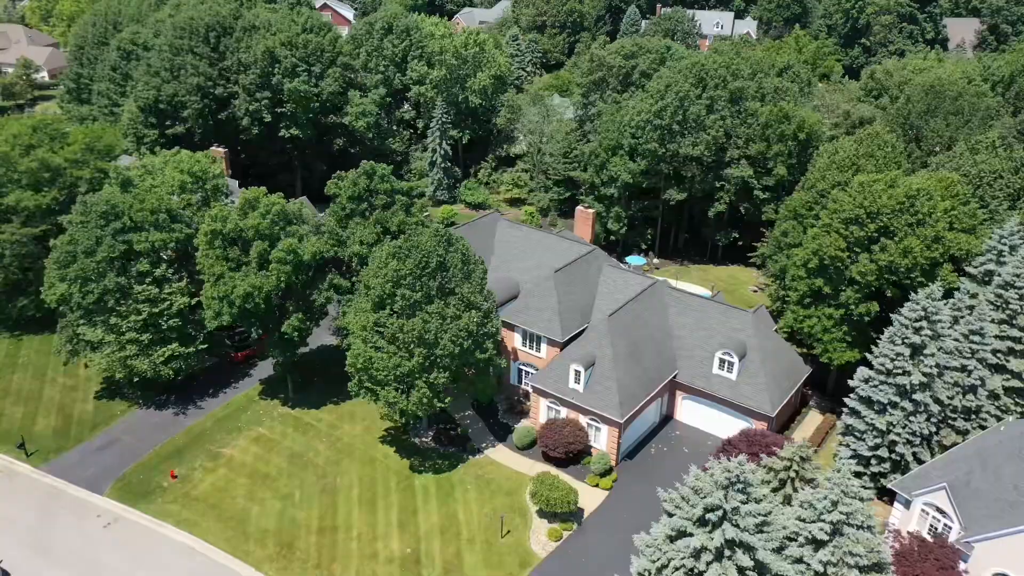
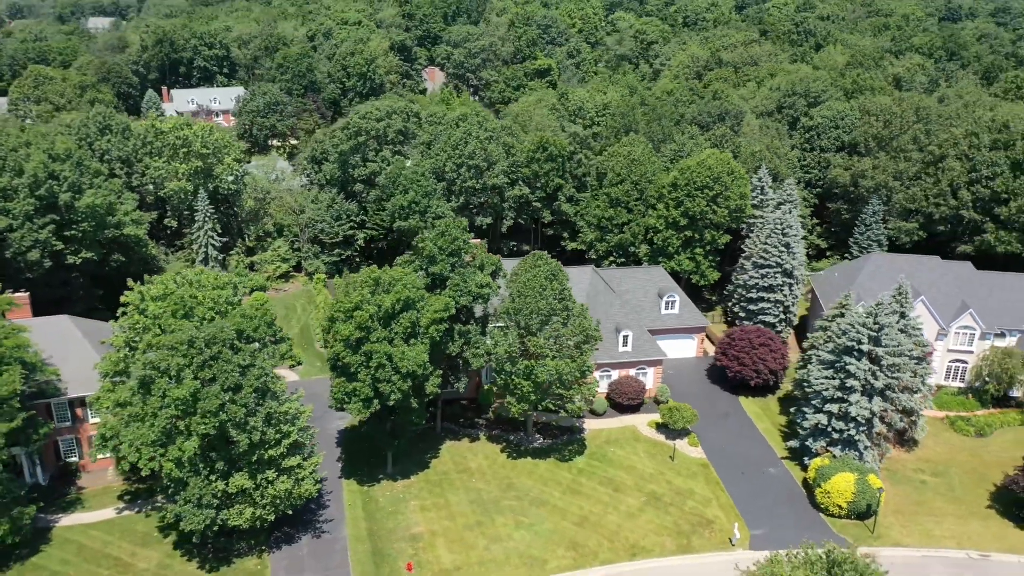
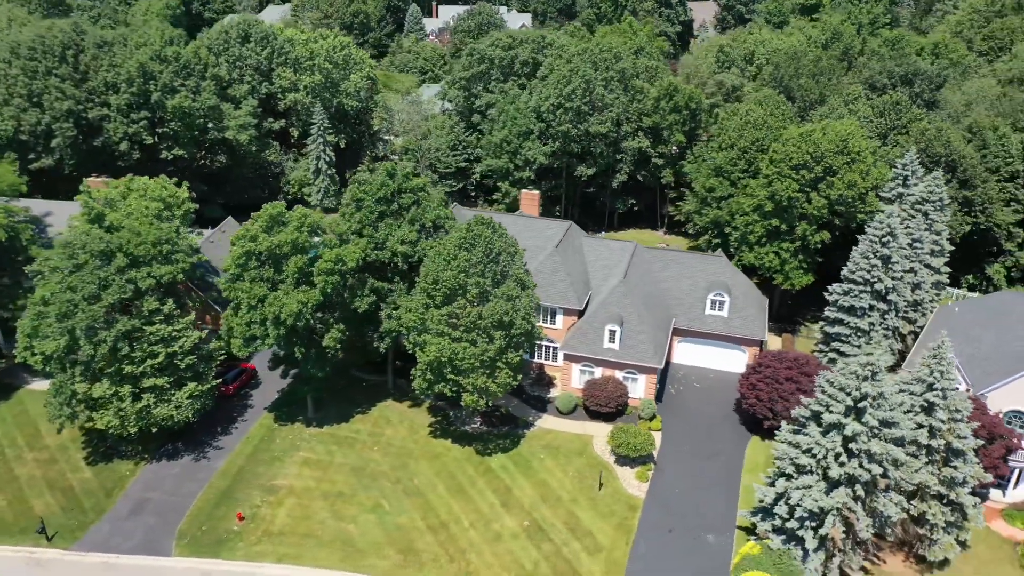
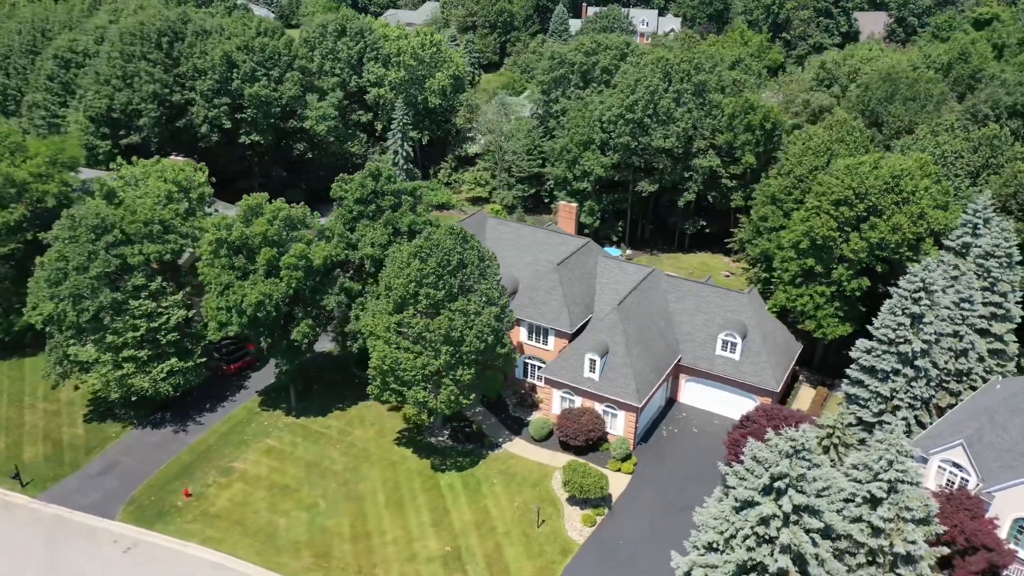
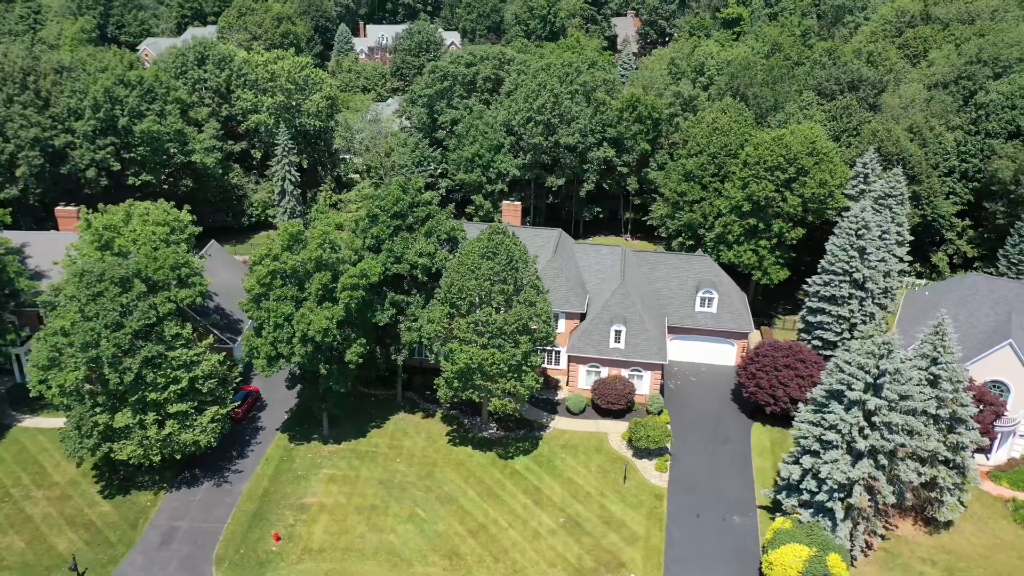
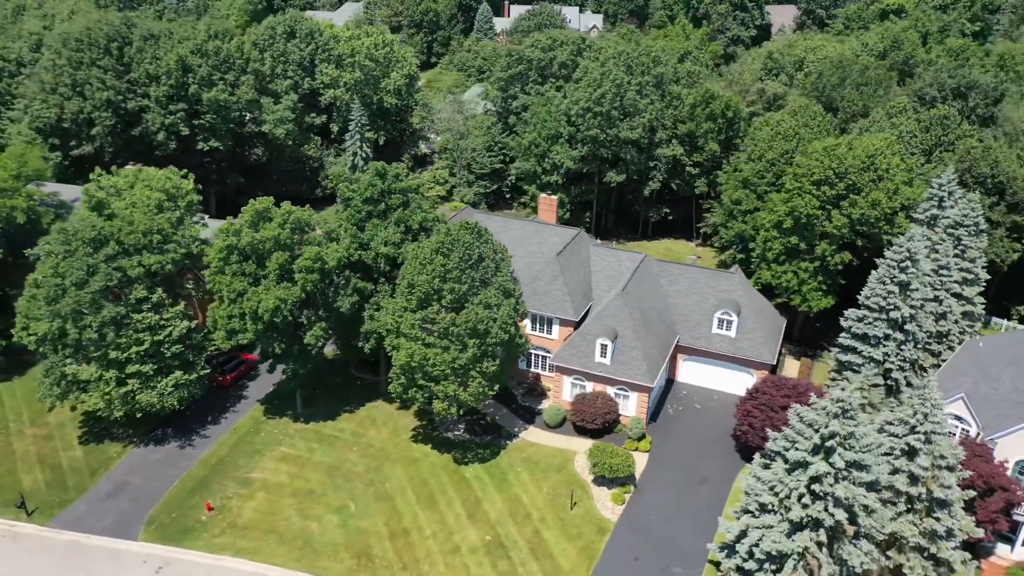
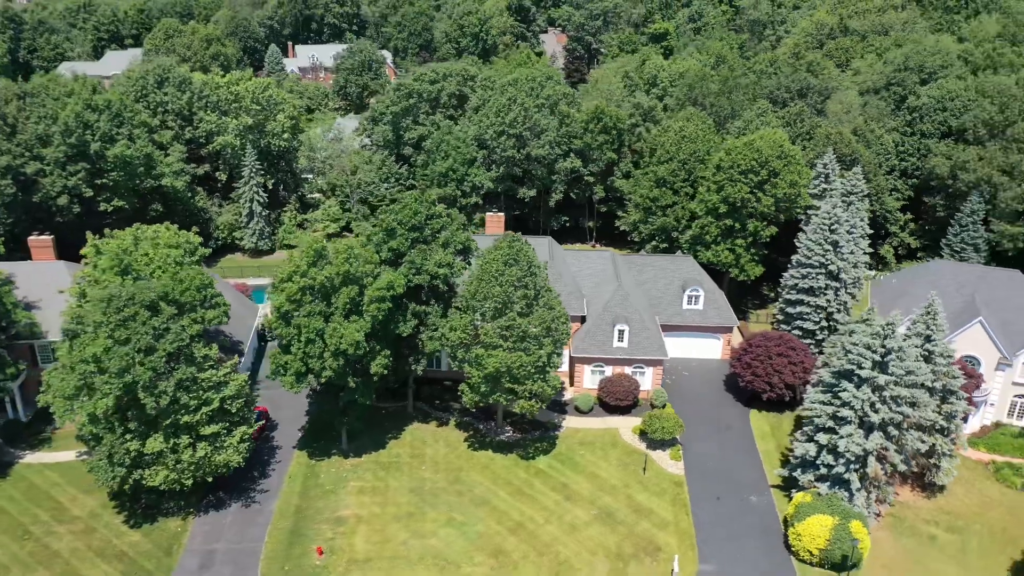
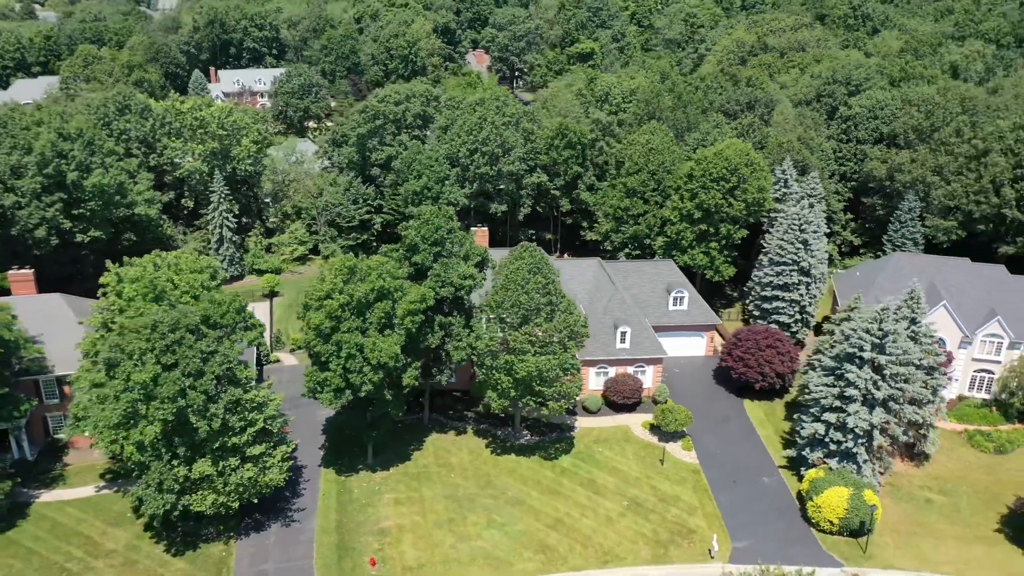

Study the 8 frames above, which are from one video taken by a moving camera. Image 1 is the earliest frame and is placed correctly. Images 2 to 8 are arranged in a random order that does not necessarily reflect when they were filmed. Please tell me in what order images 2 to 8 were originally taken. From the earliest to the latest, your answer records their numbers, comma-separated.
4, 6, 3, 5, 7, 8, 2
